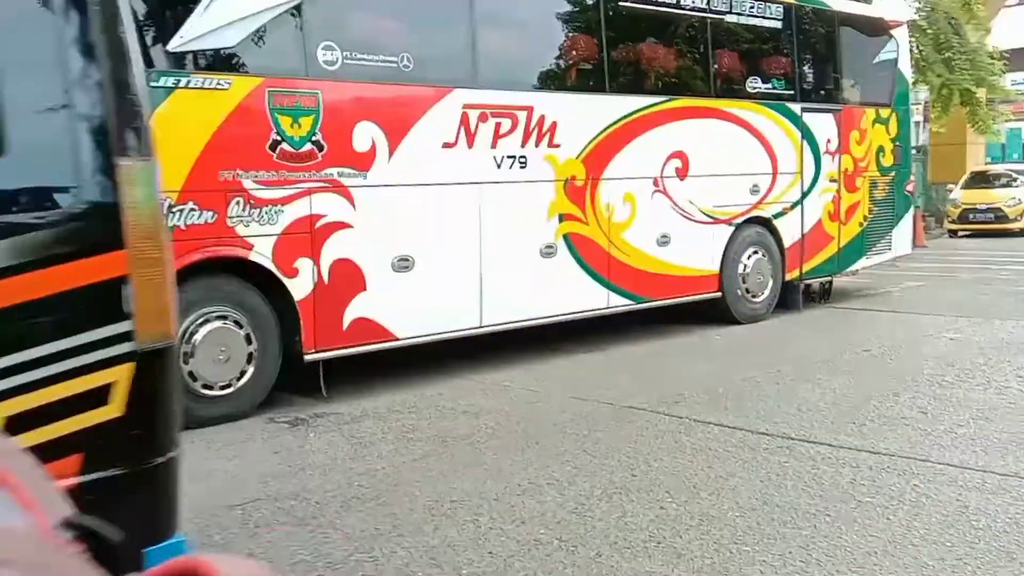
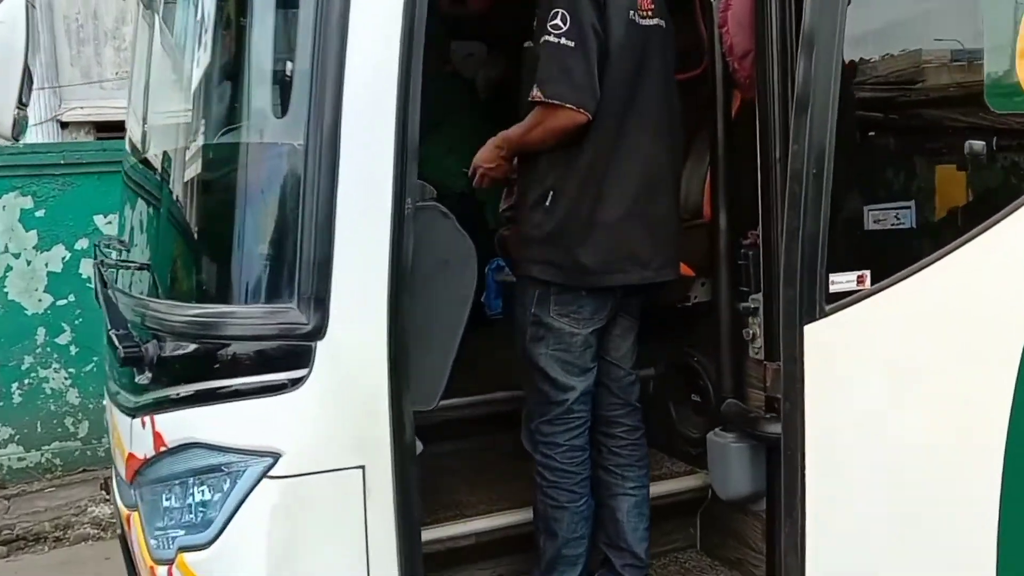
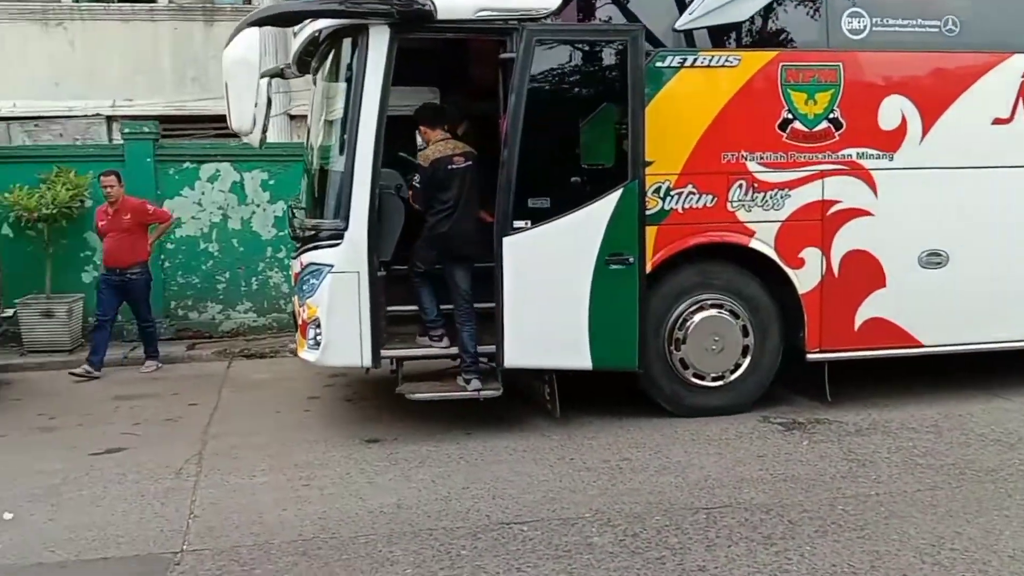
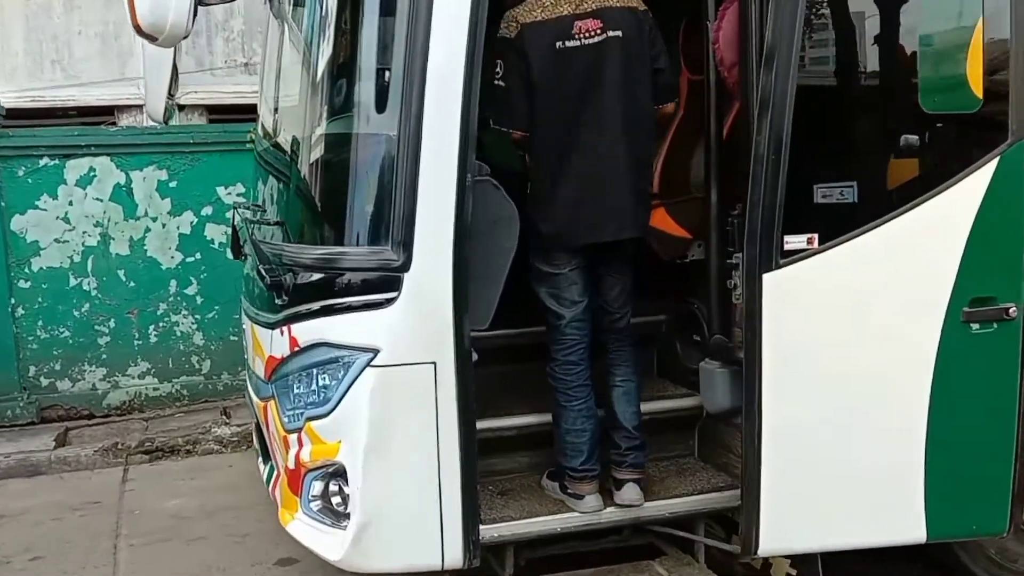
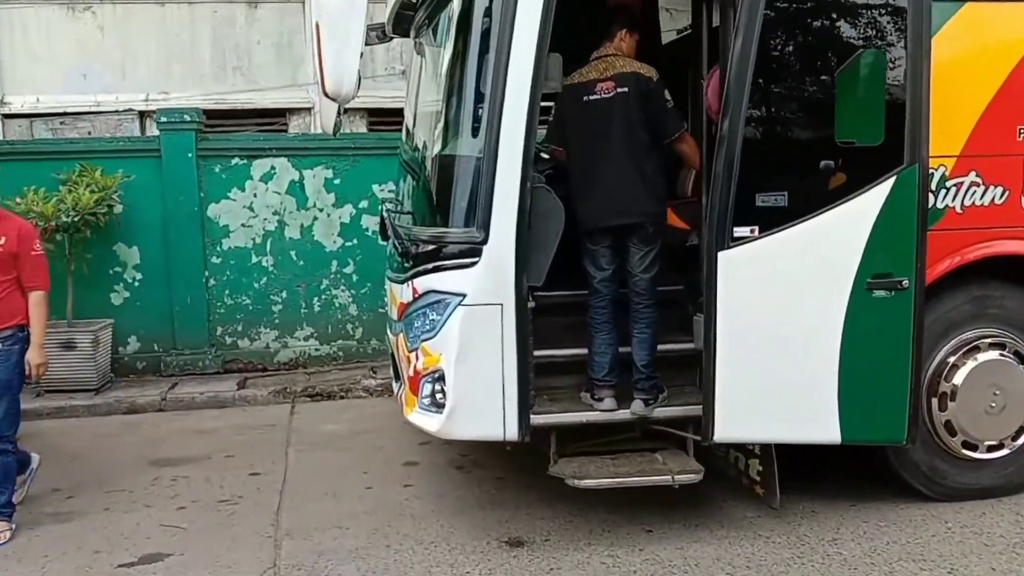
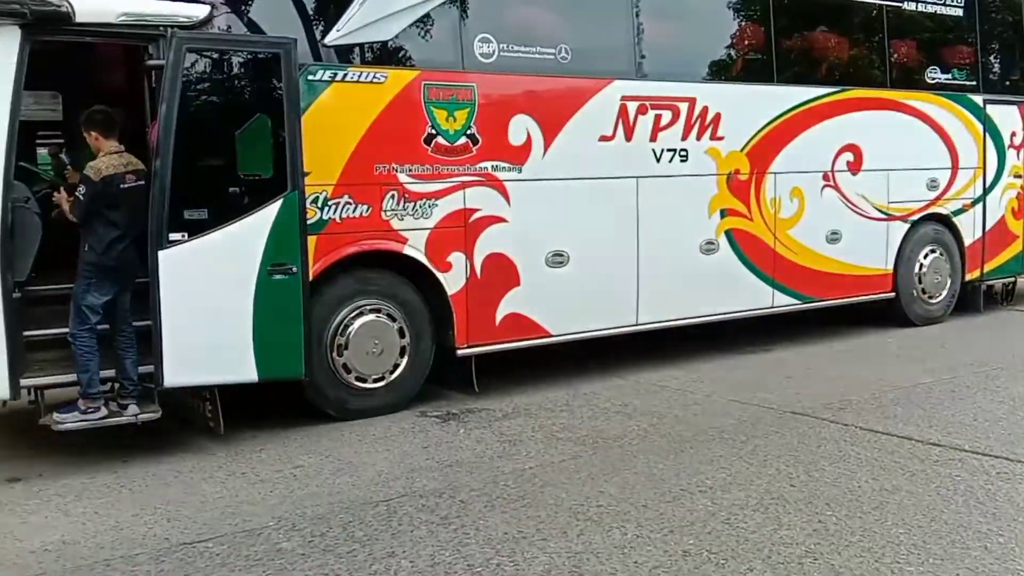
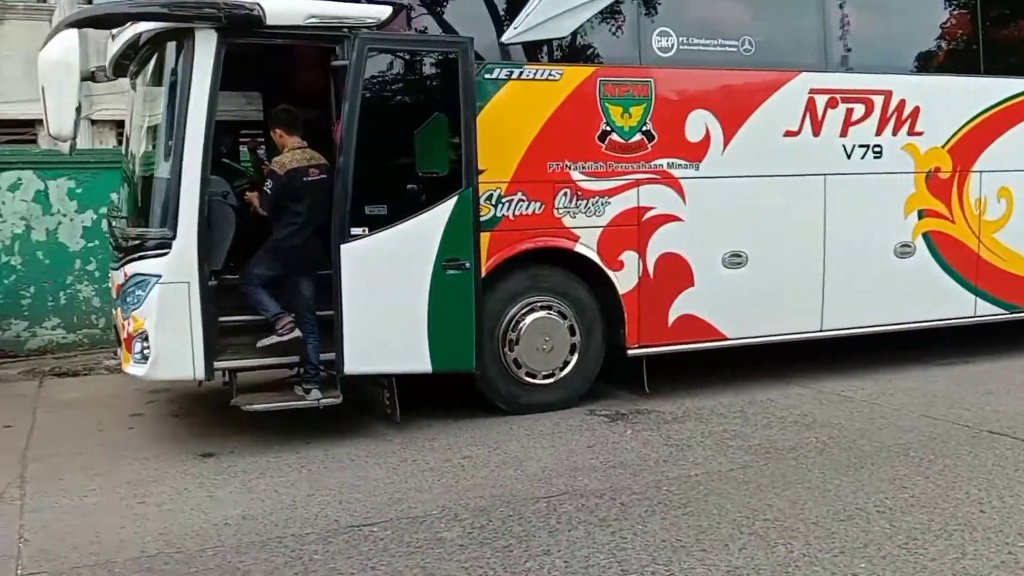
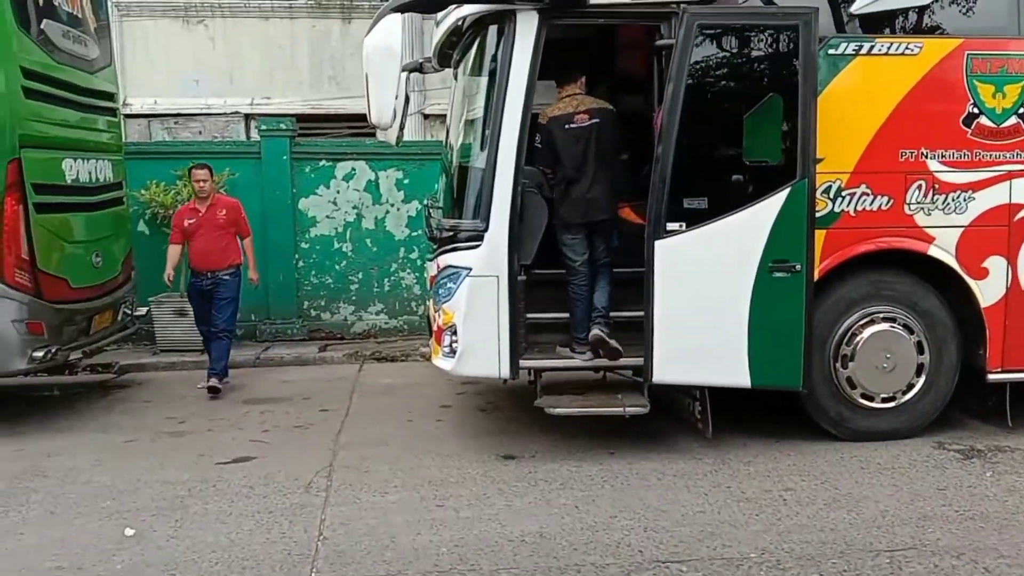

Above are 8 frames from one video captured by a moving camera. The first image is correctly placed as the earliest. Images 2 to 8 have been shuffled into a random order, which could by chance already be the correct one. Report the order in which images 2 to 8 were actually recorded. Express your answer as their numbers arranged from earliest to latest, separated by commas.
6, 7, 3, 8, 5, 4, 2
